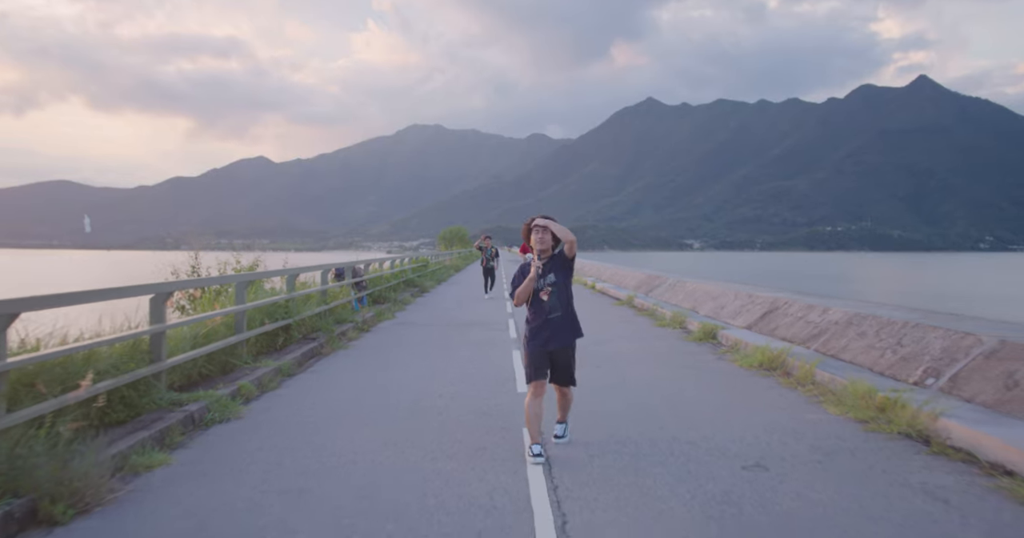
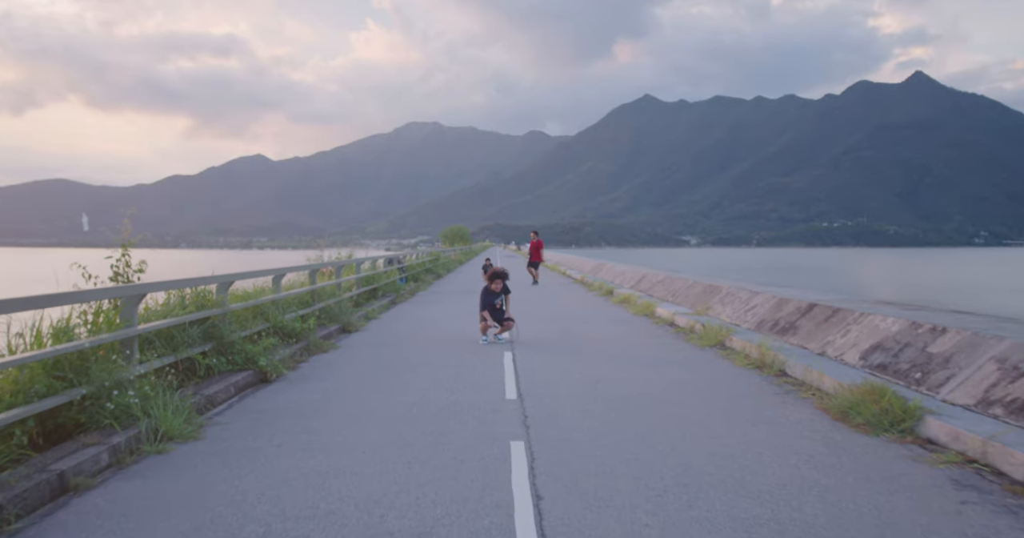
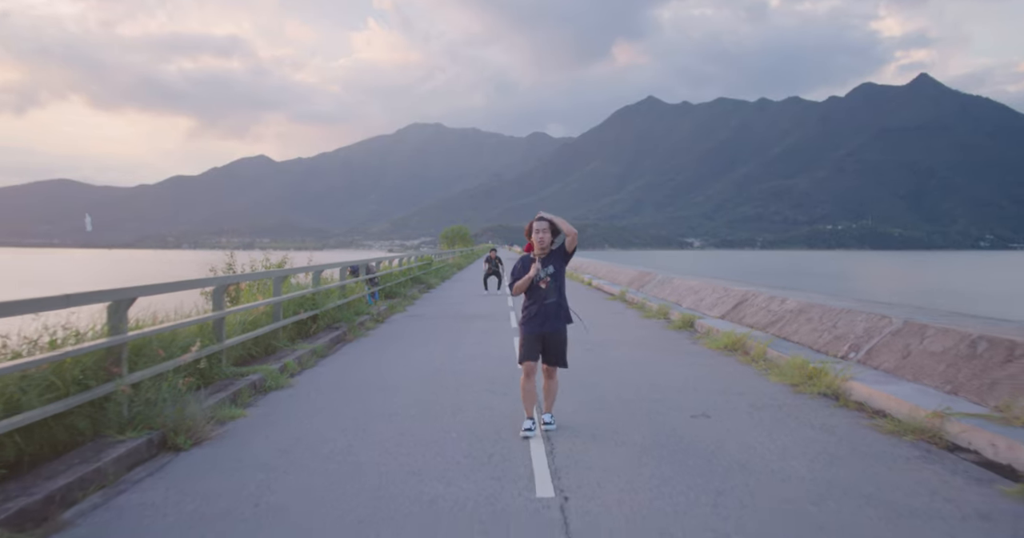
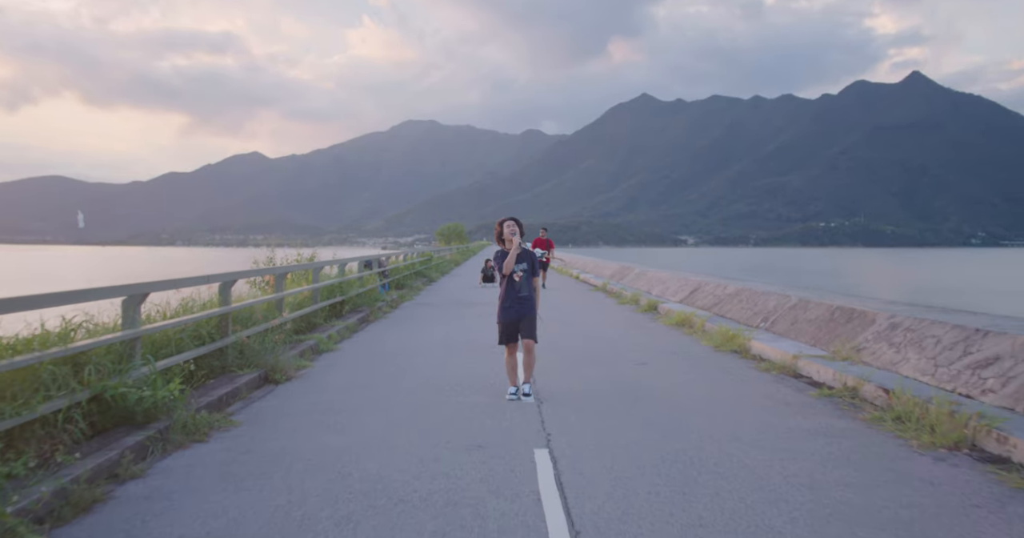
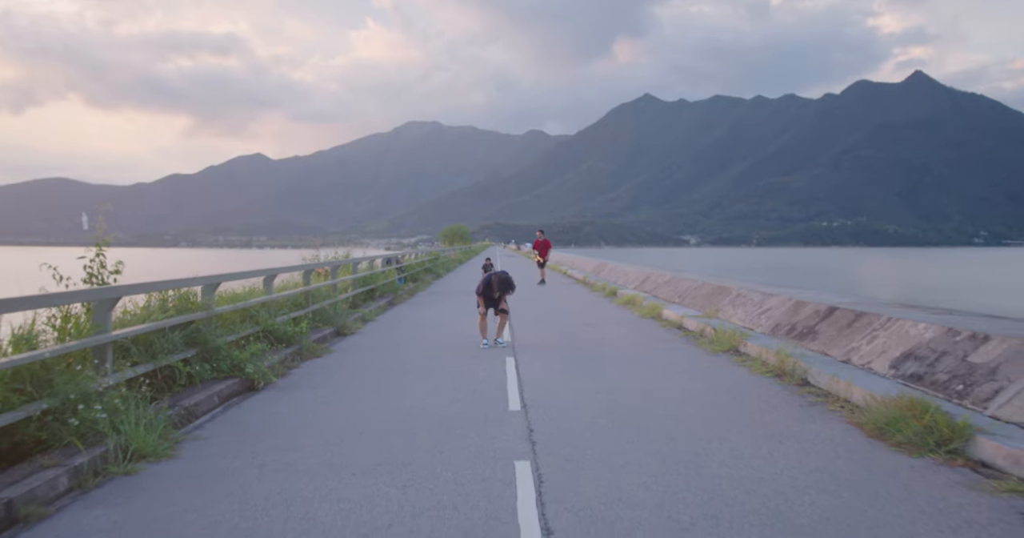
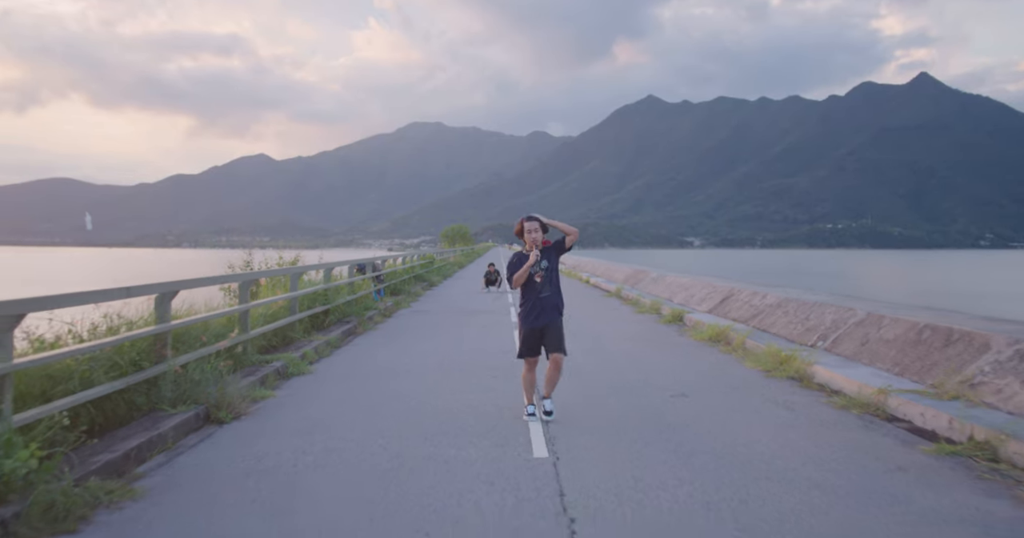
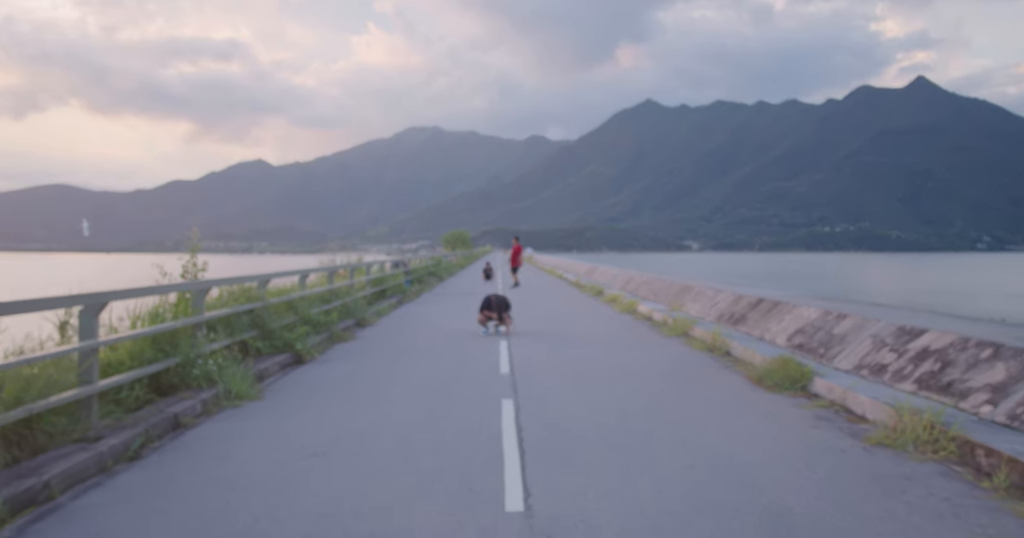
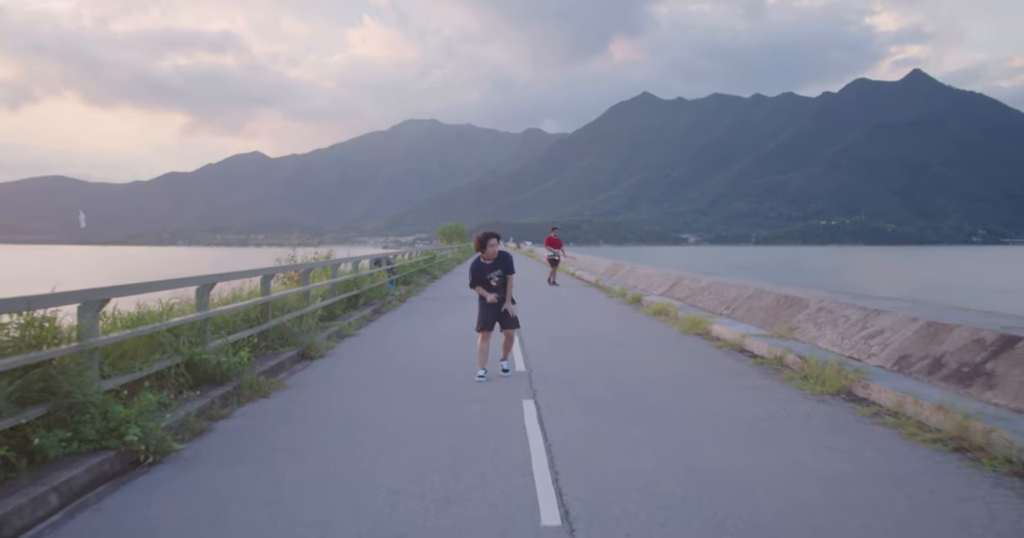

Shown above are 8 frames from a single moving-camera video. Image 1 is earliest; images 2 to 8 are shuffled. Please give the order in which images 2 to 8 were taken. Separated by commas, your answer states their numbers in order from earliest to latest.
3, 6, 4, 8, 5, 2, 7
